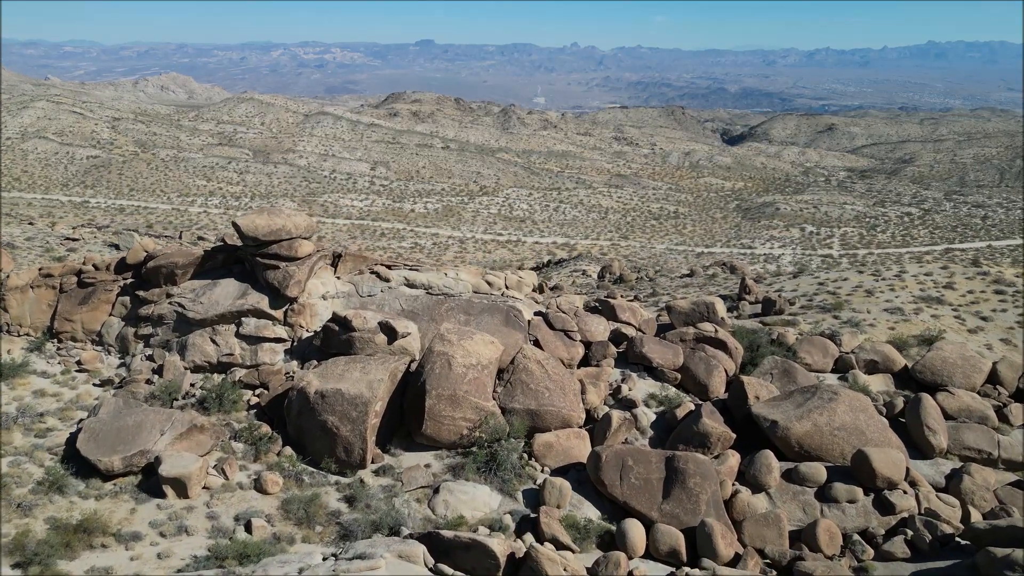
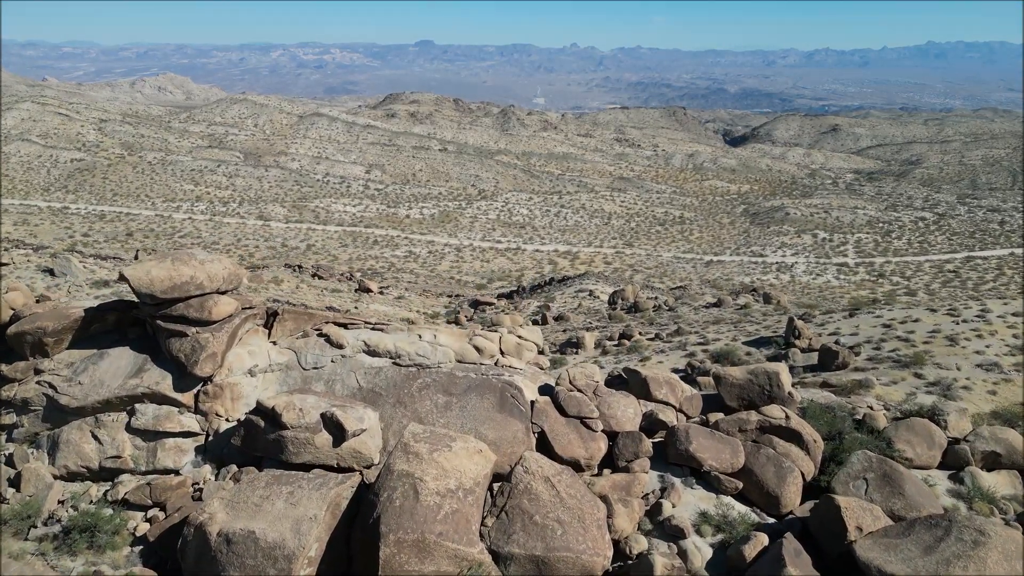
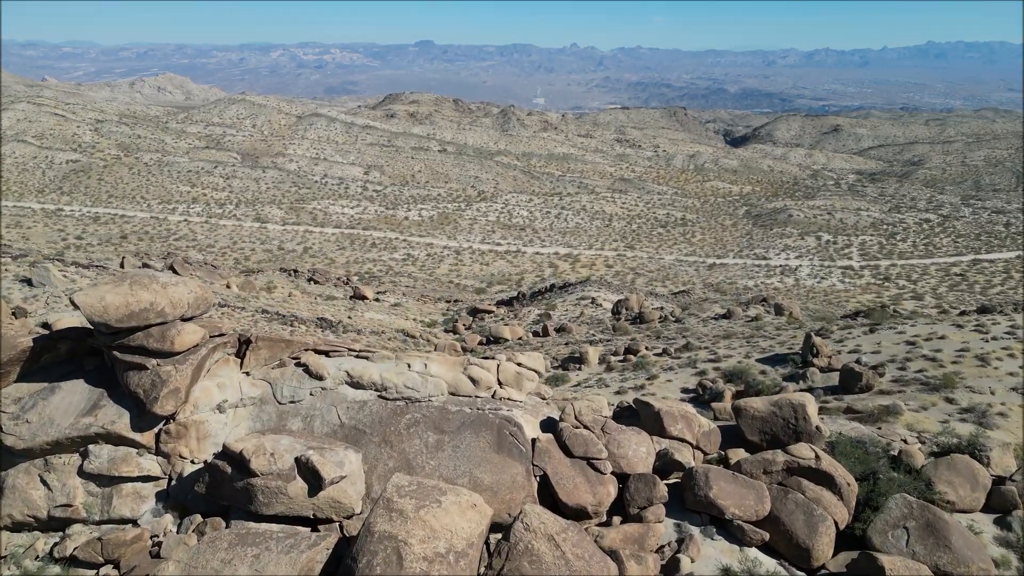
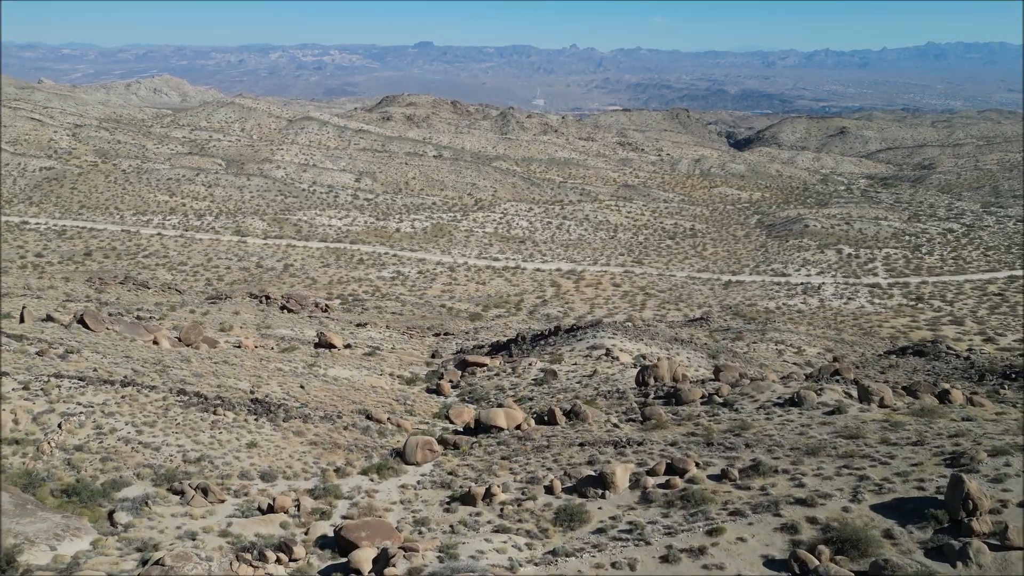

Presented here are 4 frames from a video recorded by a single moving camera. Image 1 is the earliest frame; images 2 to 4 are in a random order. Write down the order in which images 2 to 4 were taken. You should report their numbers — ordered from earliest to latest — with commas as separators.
2, 3, 4
